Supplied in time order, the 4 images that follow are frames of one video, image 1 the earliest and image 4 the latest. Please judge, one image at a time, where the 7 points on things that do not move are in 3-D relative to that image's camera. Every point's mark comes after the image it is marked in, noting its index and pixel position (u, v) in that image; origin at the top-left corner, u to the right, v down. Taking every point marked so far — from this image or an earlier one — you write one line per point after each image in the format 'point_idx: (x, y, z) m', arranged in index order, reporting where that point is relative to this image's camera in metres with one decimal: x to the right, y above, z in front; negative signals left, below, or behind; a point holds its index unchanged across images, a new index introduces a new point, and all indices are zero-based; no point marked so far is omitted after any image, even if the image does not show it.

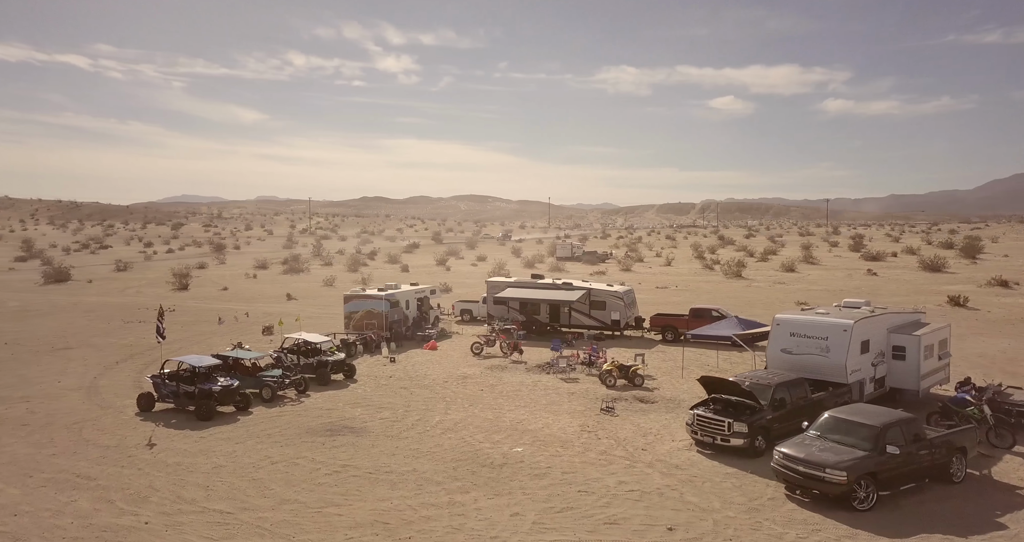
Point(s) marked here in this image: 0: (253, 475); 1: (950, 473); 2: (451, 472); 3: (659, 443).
0: (-4.8, -3.7, +12.3) m
1: (+6.8, -3.1, +10.5) m
2: (-1.1, -3.6, +11.8) m
3: (+2.9, -3.4, +13.3) m
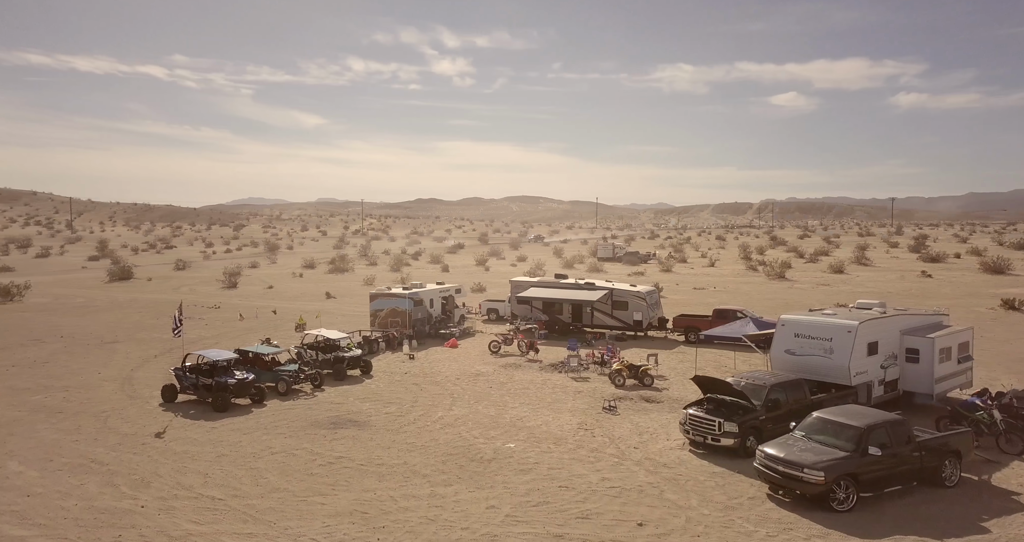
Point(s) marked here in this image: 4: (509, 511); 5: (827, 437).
0: (-5.0, -3.7, +12.7) m
1: (+6.5, -3.1, +10.2) m
2: (-1.3, -3.5, +12.0) m
3: (+2.8, -3.4, +13.2) m
4: (0.0, -3.5, +9.7) m
5: (+4.7, -2.5, +10.1) m
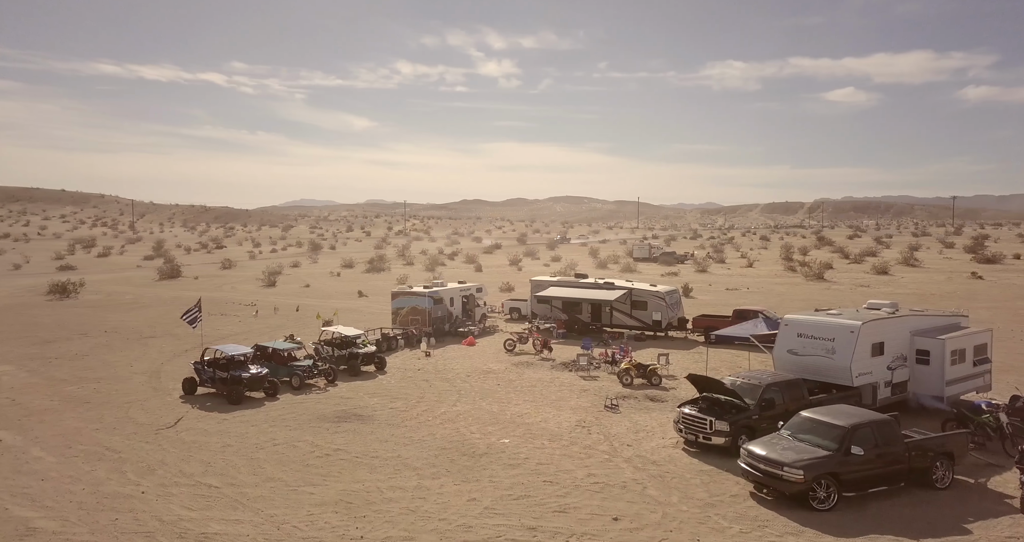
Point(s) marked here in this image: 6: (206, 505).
0: (-5.1, -3.6, +13.1) m
1: (+6.2, -3.0, +10.0) m
2: (-1.5, -3.4, +12.2) m
3: (+2.7, -3.3, +13.2) m
4: (-0.3, -3.4, +9.8) m
5: (+4.5, -2.5, +10.0) m
6: (-4.7, -3.6, +10.2) m
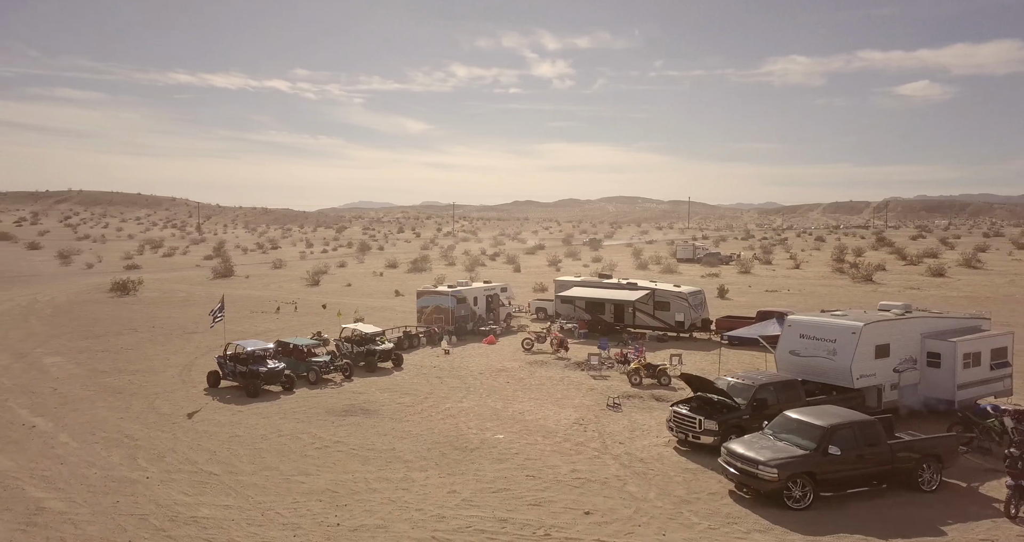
0: (-5.2, -3.5, +13.6) m
1: (+5.9, -3.0, +9.8) m
2: (-1.6, -3.4, +12.5) m
3: (+2.6, -3.3, +13.3) m
4: (-0.7, -3.4, +10.0) m
5: (+4.1, -2.4, +9.9) m
6: (-5.0, -3.5, +10.7) m
